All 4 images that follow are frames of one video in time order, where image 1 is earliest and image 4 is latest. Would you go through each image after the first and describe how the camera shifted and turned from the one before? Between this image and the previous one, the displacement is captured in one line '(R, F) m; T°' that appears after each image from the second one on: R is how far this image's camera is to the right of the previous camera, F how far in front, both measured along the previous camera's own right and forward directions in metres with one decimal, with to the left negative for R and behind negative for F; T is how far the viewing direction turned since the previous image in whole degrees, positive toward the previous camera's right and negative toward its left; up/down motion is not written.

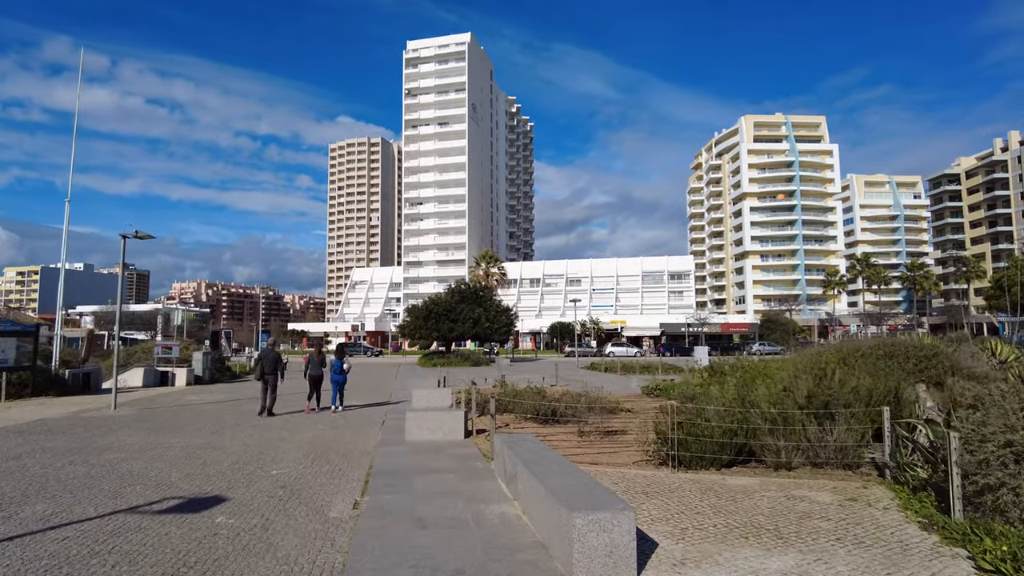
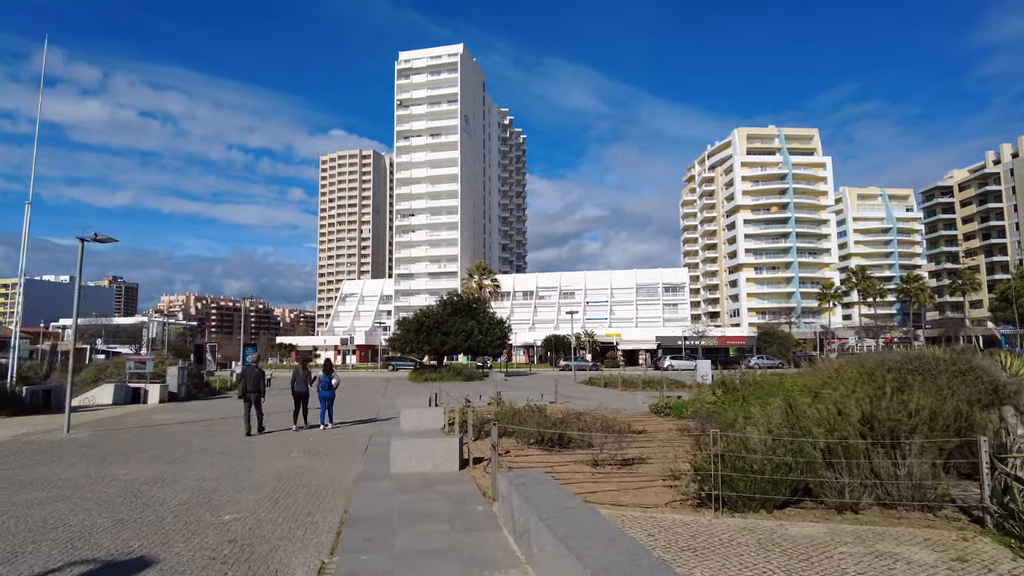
(-0.1, +1.3) m; +1°
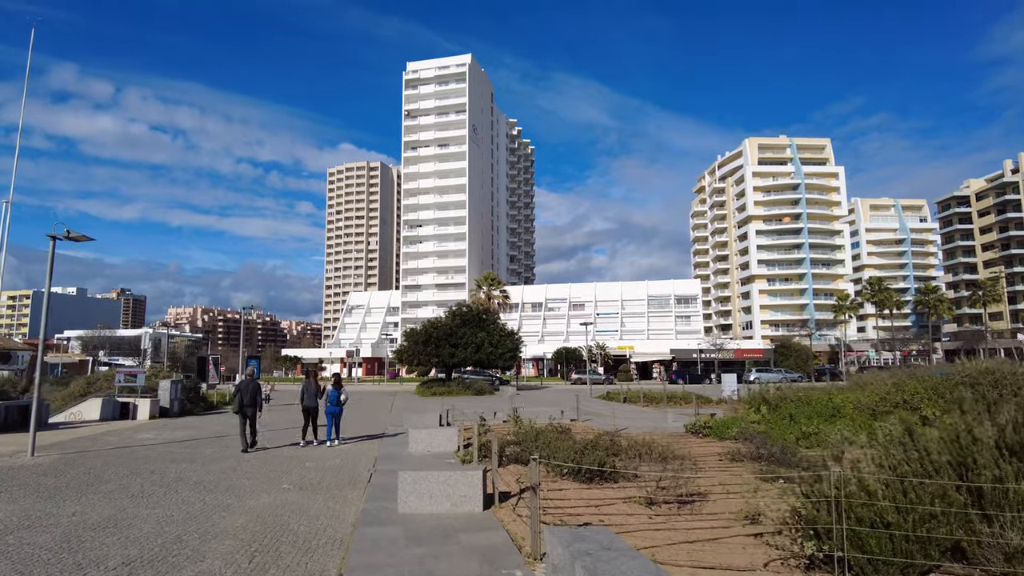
(-0.3, +1.6) m; -1°
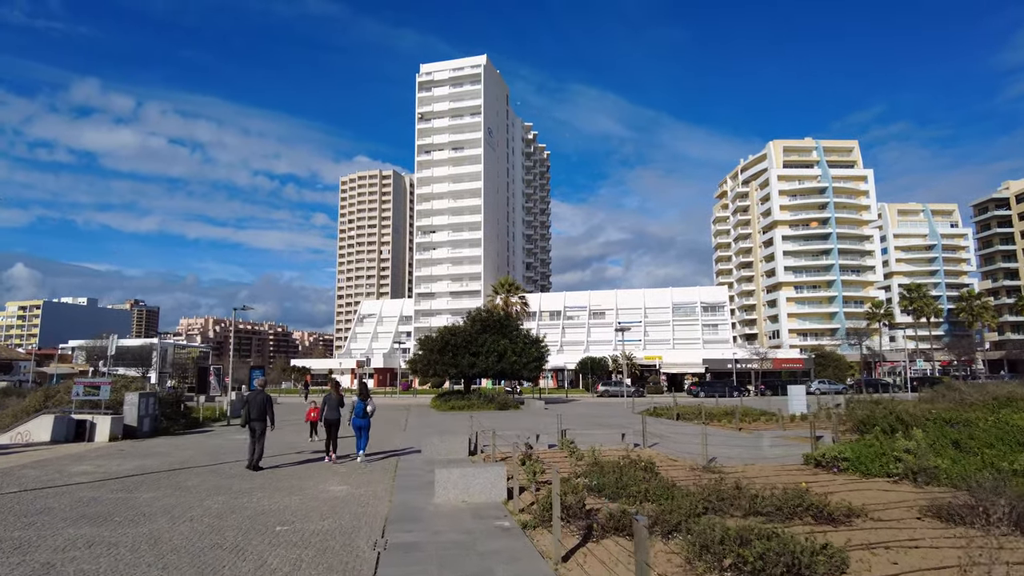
(-0.8, +3.9) m; -1°
